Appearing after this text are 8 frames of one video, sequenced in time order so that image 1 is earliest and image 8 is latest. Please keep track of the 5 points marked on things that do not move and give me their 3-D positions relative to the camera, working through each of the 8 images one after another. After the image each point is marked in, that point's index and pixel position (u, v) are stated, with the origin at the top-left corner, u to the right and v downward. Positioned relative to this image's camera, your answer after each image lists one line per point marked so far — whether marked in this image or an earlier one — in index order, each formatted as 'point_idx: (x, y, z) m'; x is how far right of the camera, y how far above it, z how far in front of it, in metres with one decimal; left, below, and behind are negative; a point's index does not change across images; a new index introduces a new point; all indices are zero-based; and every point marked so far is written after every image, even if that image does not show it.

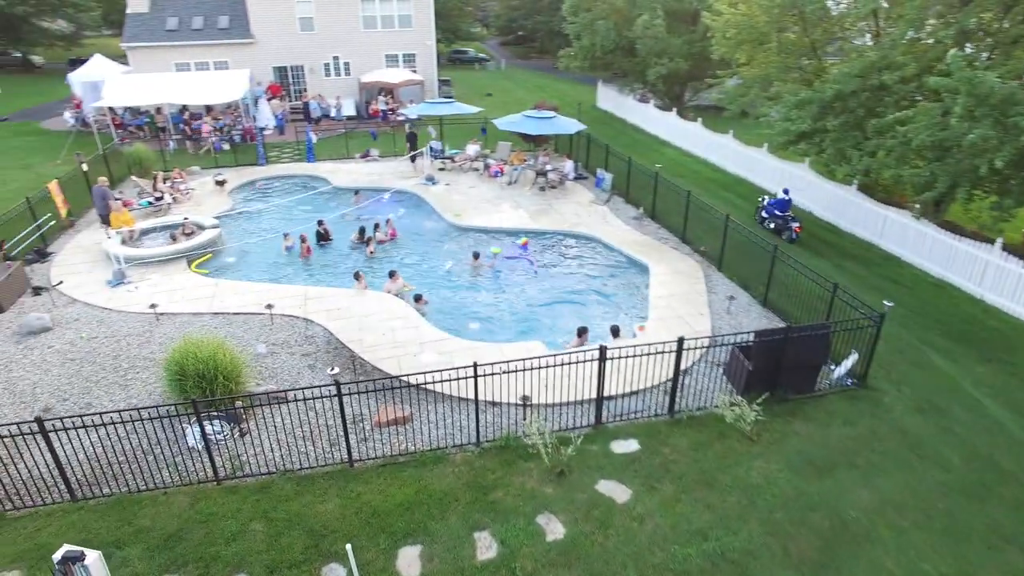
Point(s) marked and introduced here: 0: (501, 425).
0: (-0.2, -2.0, +9.9) m
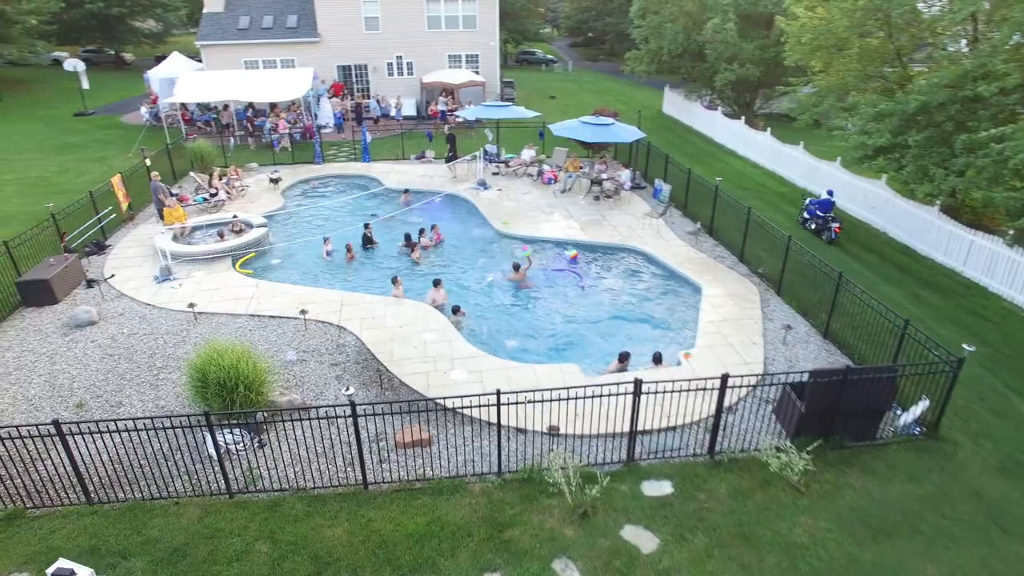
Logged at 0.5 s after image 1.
0: (+0.2, -2.3, +9.3) m
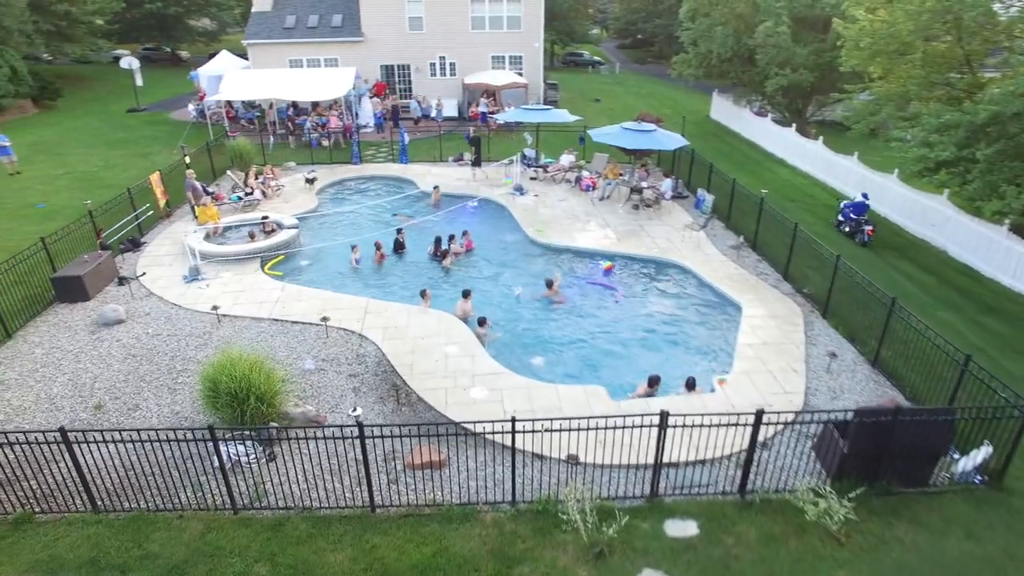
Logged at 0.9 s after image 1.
0: (+0.4, -2.6, +8.8) m
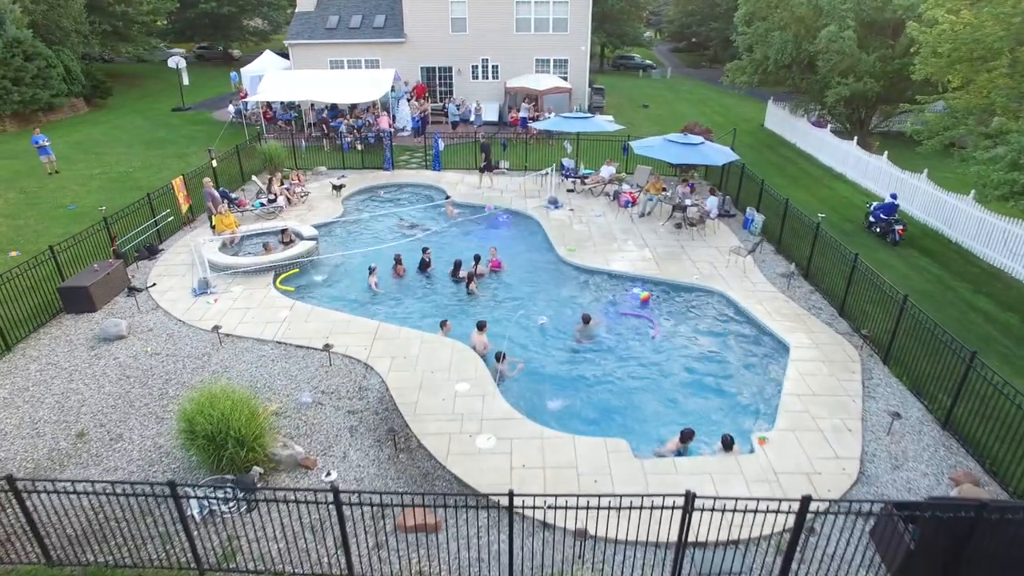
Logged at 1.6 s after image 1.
0: (+0.4, -3.1, +7.6) m
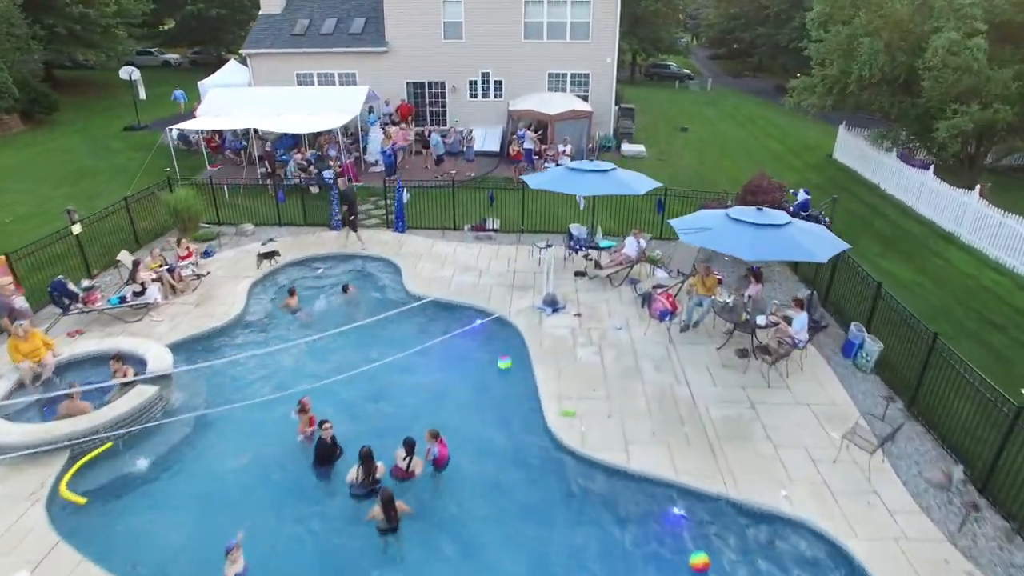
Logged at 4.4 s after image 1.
0: (-0.6, -5.8, +1.3) m
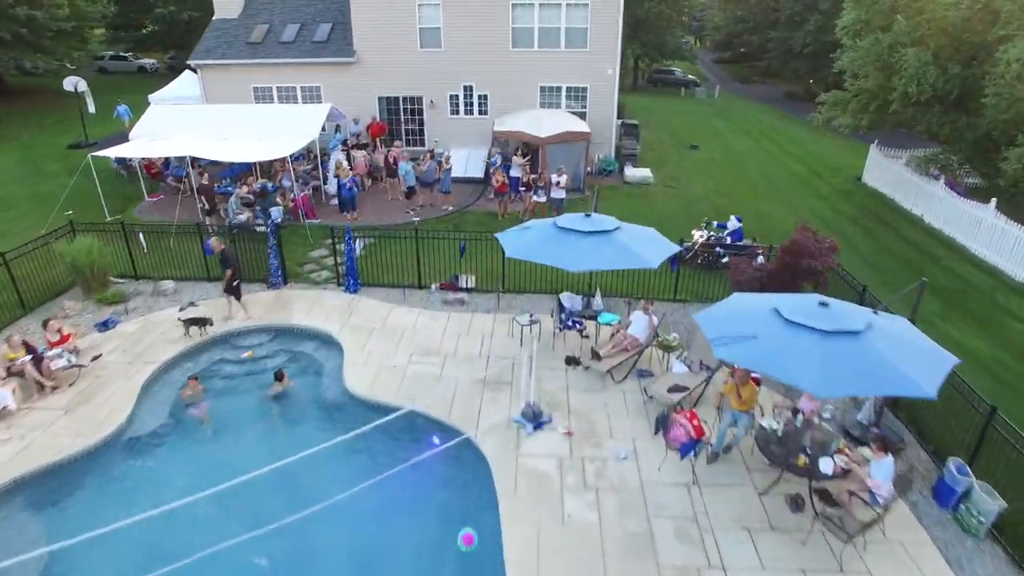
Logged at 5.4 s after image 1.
0: (-1.1, -7.4, -2.0) m
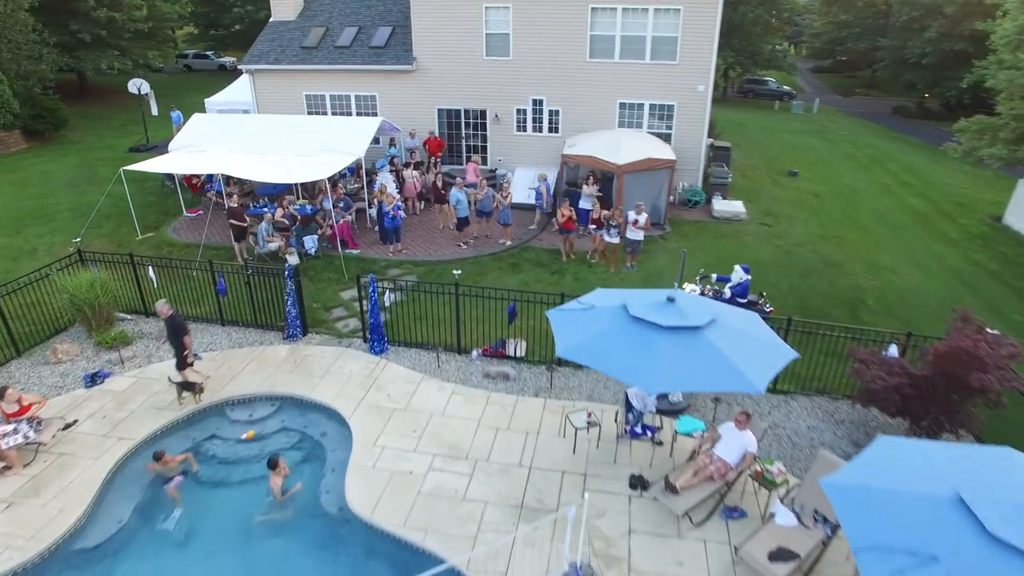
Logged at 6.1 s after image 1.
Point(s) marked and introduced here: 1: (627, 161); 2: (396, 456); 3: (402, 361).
0: (-2.2, -8.5, -4.3) m
1: (+2.9, +3.3, +17.0) m
2: (-1.7, -2.3, +9.0) m
3: (-1.9, -1.2, +11.3) m
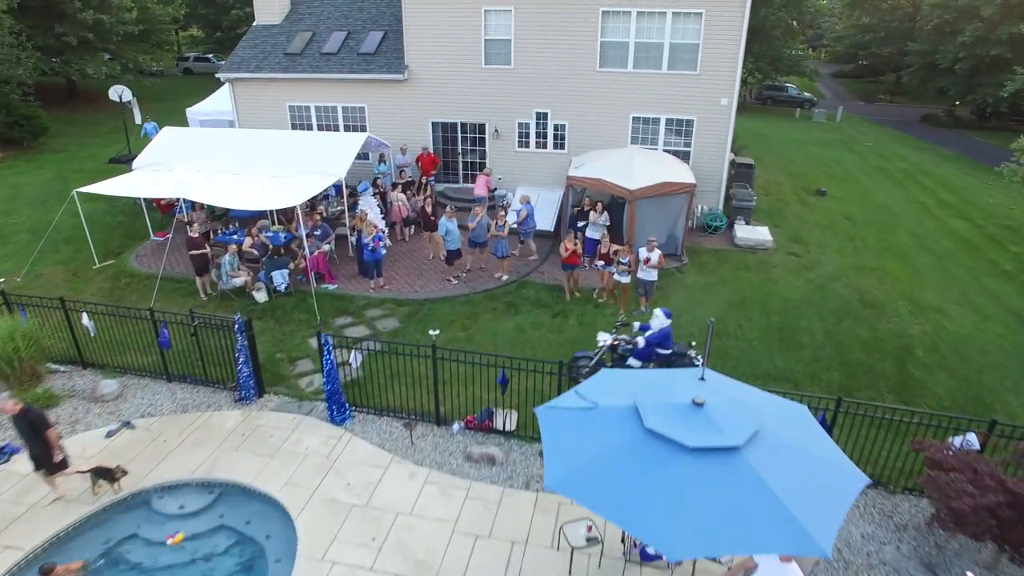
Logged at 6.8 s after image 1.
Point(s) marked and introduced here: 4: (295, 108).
0: (-2.7, -9.4, -6.1) m
1: (+2.9, +2.4, +15.0) m
2: (-1.9, -3.1, +7.1) m
3: (-2.1, -2.1, +9.4) m
4: (-6.3, +5.2, +19.3) m
